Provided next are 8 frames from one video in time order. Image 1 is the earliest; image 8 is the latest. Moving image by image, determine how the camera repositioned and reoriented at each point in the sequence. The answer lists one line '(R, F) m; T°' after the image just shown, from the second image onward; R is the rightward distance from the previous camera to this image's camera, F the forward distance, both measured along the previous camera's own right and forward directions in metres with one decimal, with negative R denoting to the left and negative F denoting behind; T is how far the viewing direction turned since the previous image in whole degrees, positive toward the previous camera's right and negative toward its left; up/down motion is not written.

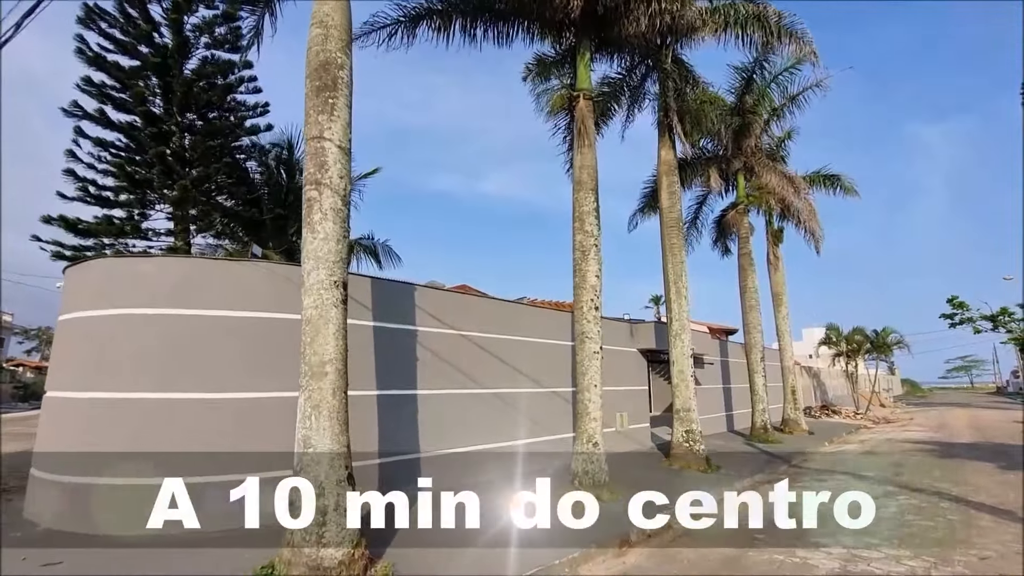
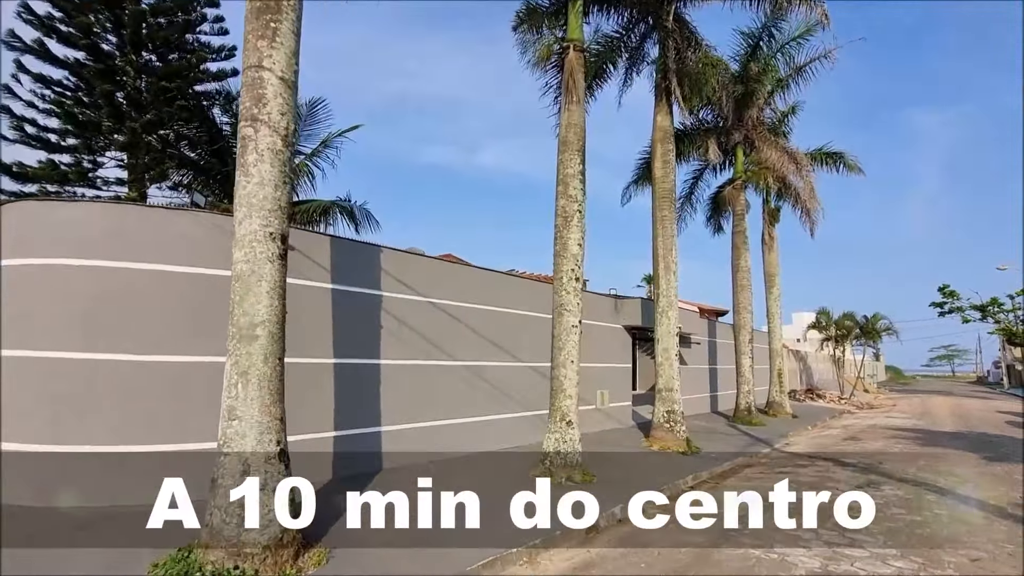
(+0.4, +0.7) m; +1°
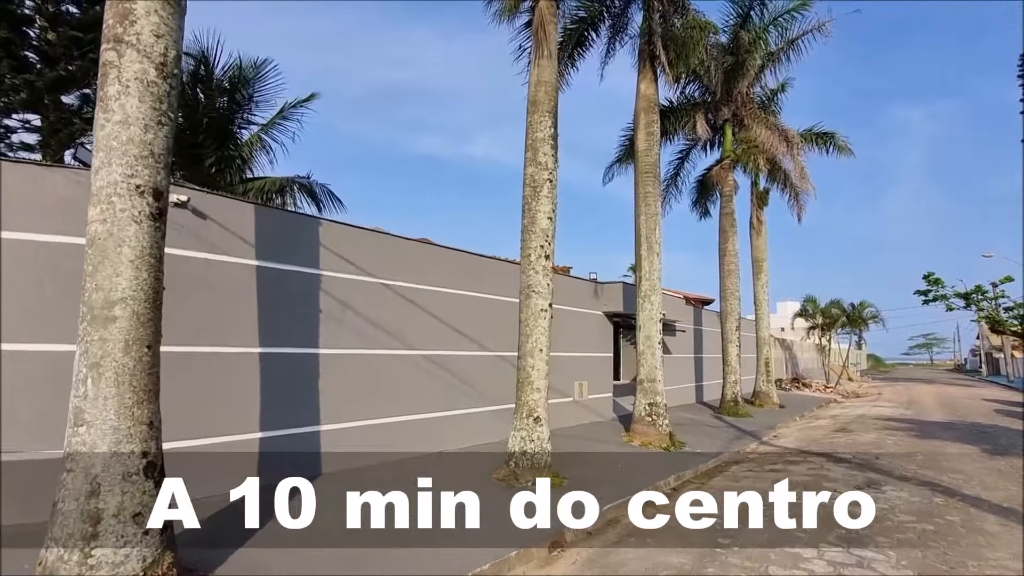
(+0.5, +1.1) m; +1°
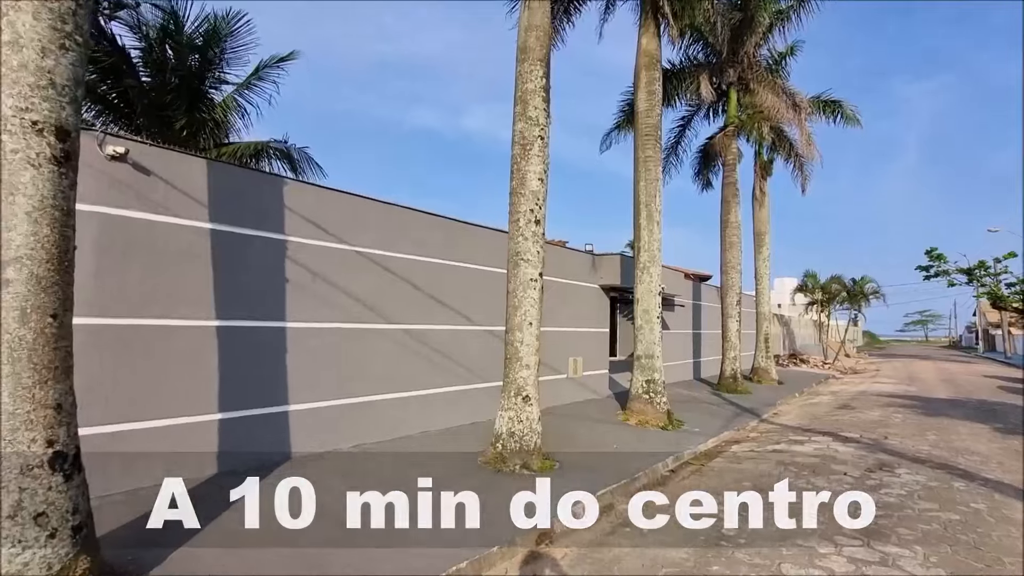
(+0.2, +0.7) m; 0°
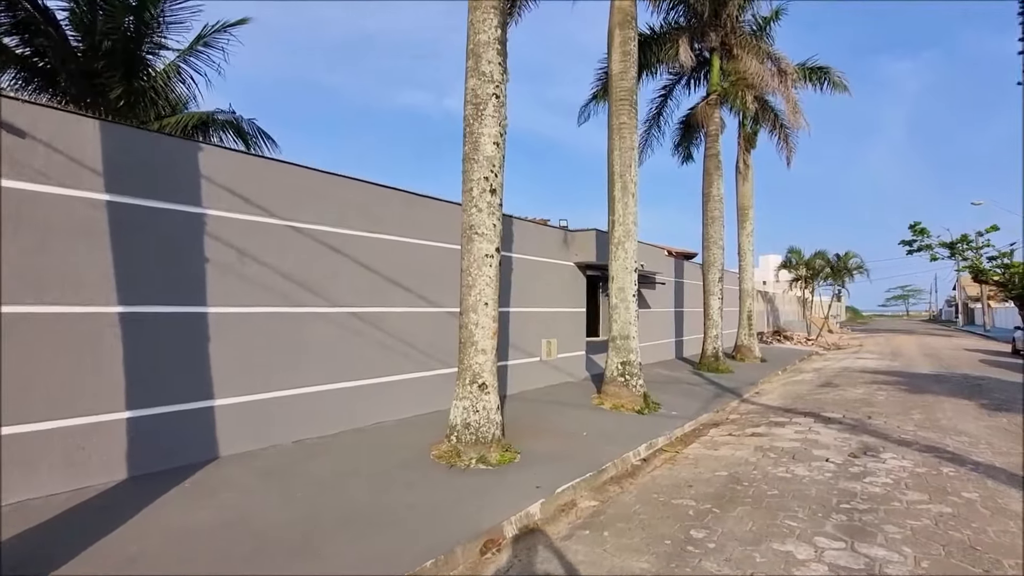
(+0.5, +0.7) m; +1°
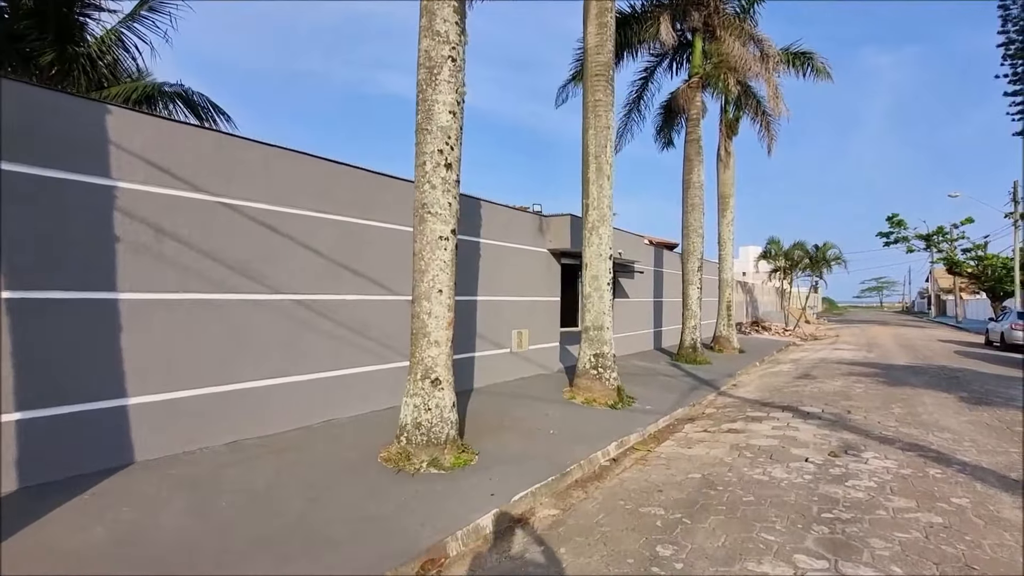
(+0.3, +0.6) m; +2°
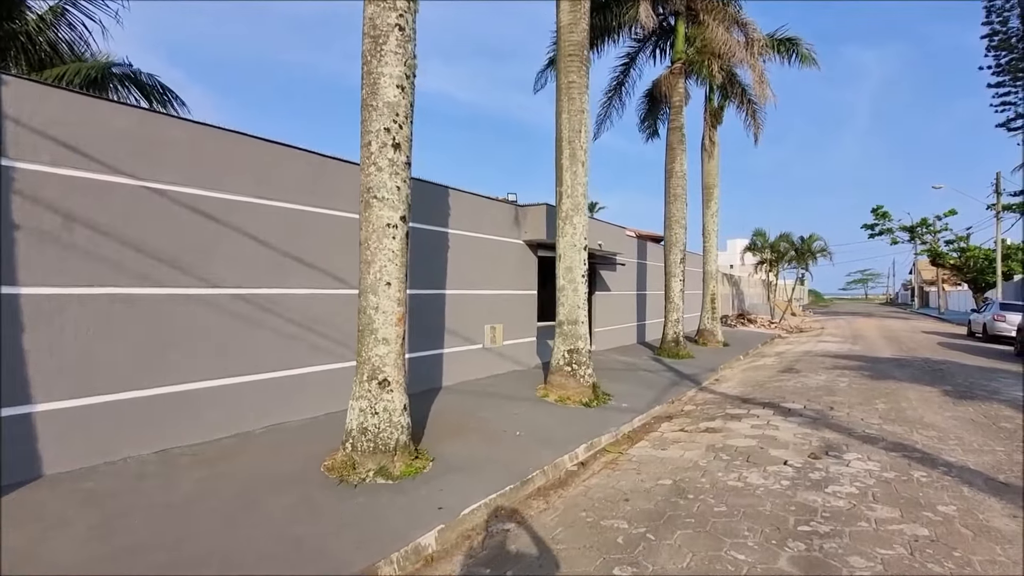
(+0.4, +0.5) m; +1°
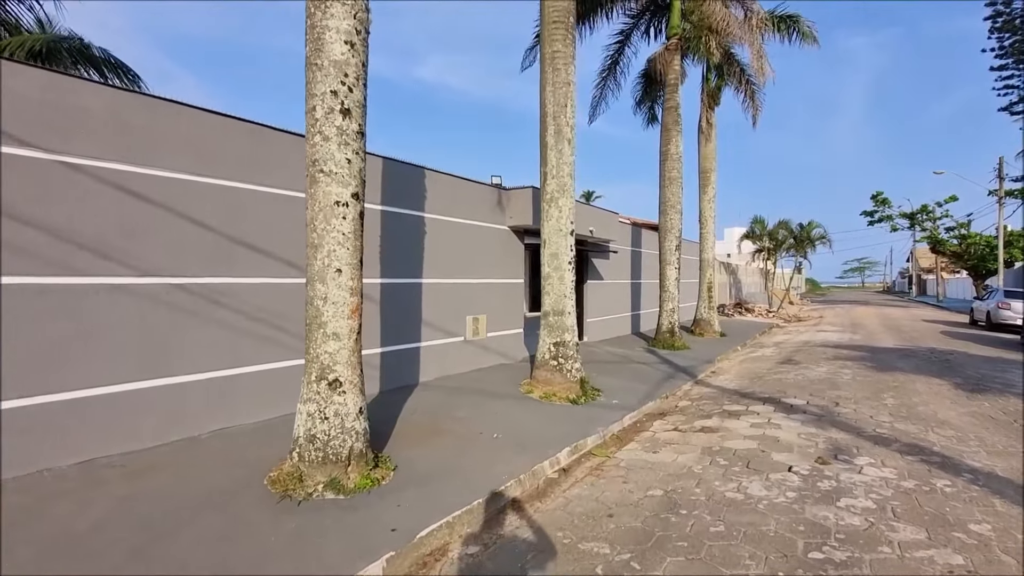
(+0.3, +0.7) m; 0°
